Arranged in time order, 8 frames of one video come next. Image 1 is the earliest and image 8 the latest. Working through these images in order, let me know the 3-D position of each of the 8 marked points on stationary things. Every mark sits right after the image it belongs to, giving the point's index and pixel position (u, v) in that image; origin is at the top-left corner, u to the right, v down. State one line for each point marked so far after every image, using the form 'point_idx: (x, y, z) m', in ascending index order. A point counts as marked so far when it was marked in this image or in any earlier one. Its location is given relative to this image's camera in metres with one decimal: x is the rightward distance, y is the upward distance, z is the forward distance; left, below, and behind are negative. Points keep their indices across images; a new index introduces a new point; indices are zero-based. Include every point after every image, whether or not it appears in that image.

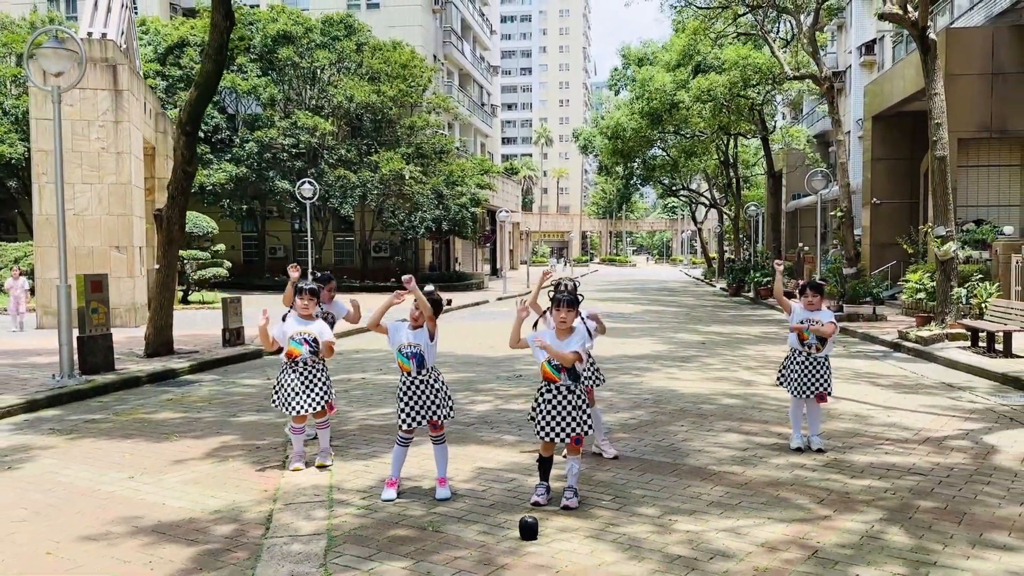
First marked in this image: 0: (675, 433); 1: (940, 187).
0: (+1.3, -1.1, +6.7) m
1: (+7.1, +1.7, +14.1) m
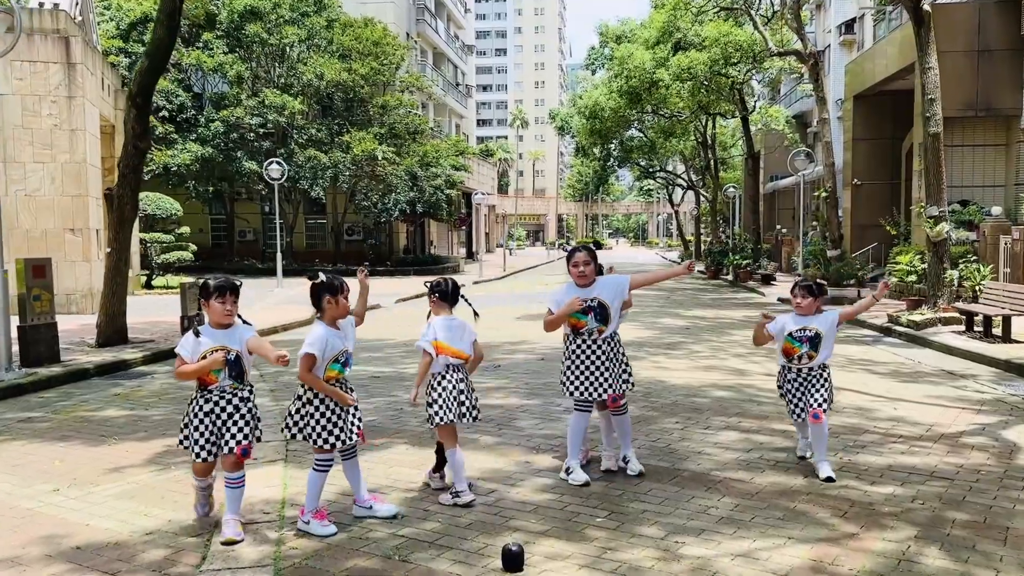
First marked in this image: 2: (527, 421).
0: (+1.1, -1.0, +6.1) m
1: (+6.7, +2.0, +13.6) m
2: (+0.1, -1.0, +6.5) m
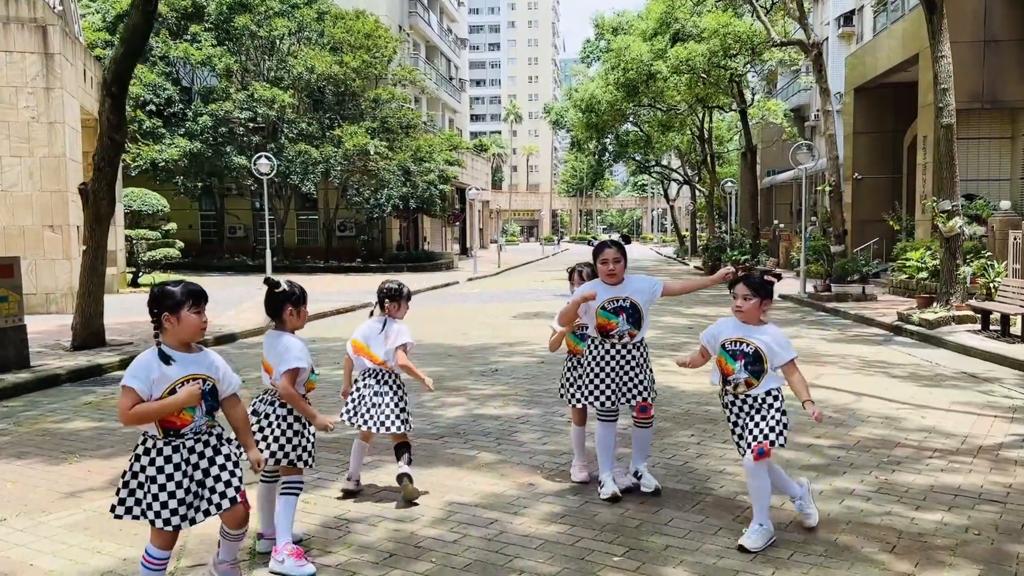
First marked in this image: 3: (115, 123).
0: (+1.1, -1.0, +5.6) m
1: (+6.6, +2.0, +13.1) m
2: (+0.1, -1.0, +6.0) m
3: (-4.8, +2.0, +10.4) m
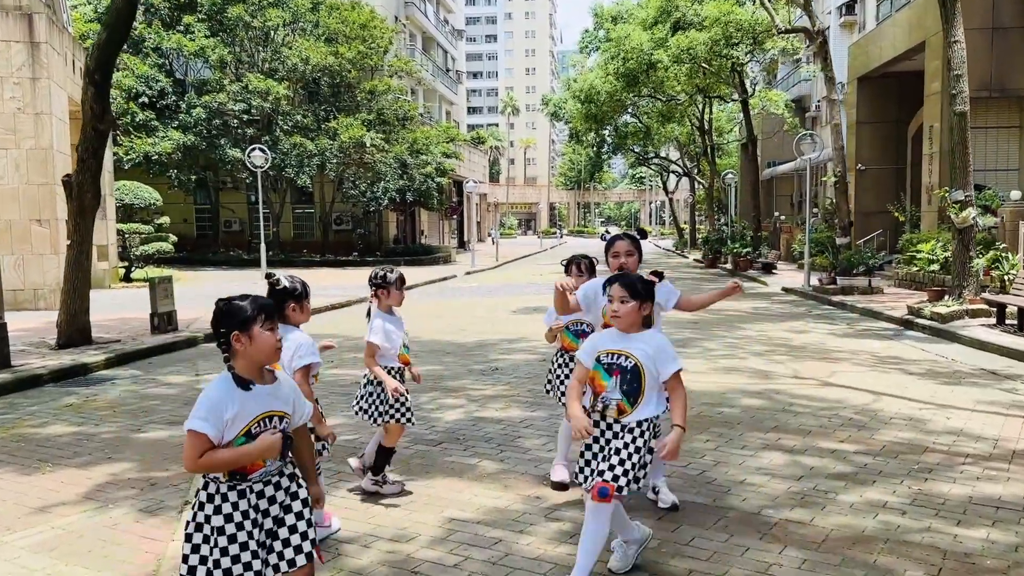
0: (+1.2, -1.0, +5.2) m
1: (+6.6, +2.1, +12.8) m
2: (+0.1, -1.0, +5.6) m
3: (-4.8, +2.0, +10.0) m
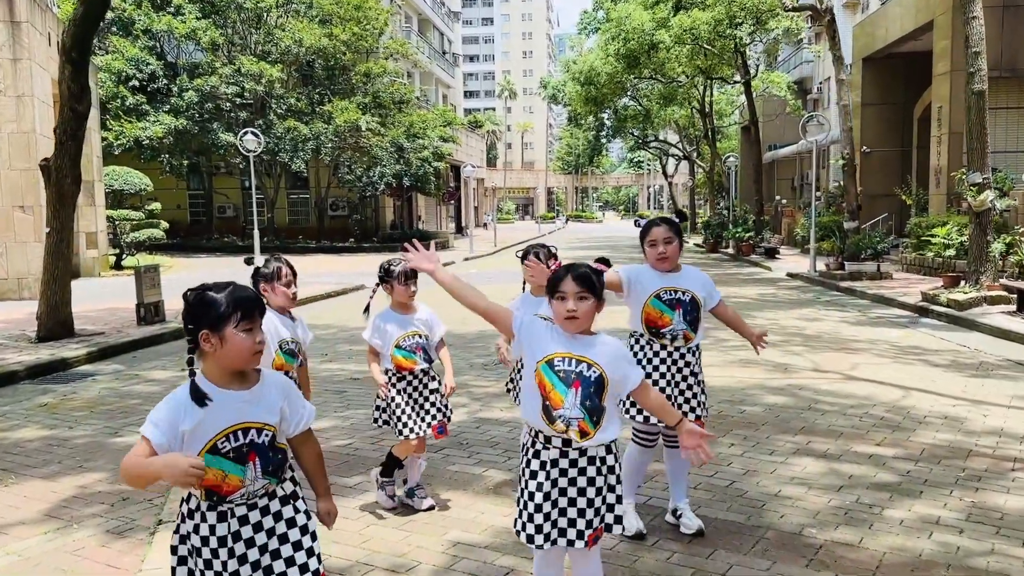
0: (+1.2, -0.9, +4.8) m
1: (+6.6, +2.3, +12.3) m
2: (+0.2, -0.9, +5.2) m
3: (-4.8, +2.2, +9.4) m
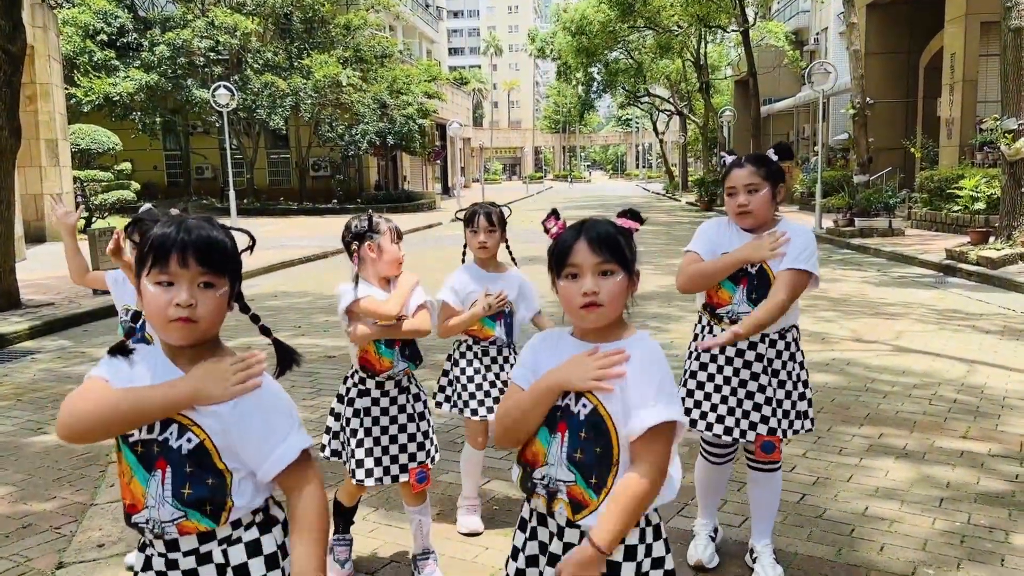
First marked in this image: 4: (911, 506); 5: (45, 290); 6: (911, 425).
0: (+1.2, -0.8, +3.9) m
1: (+6.5, +2.9, +11.2) m
2: (+0.2, -0.8, +4.2) m
3: (-4.8, +2.5, +8.3) m
4: (+1.5, -0.8, +3.3) m
5: (-5.6, 0.0, +10.4) m
6: (+2.0, -0.7, +4.4) m
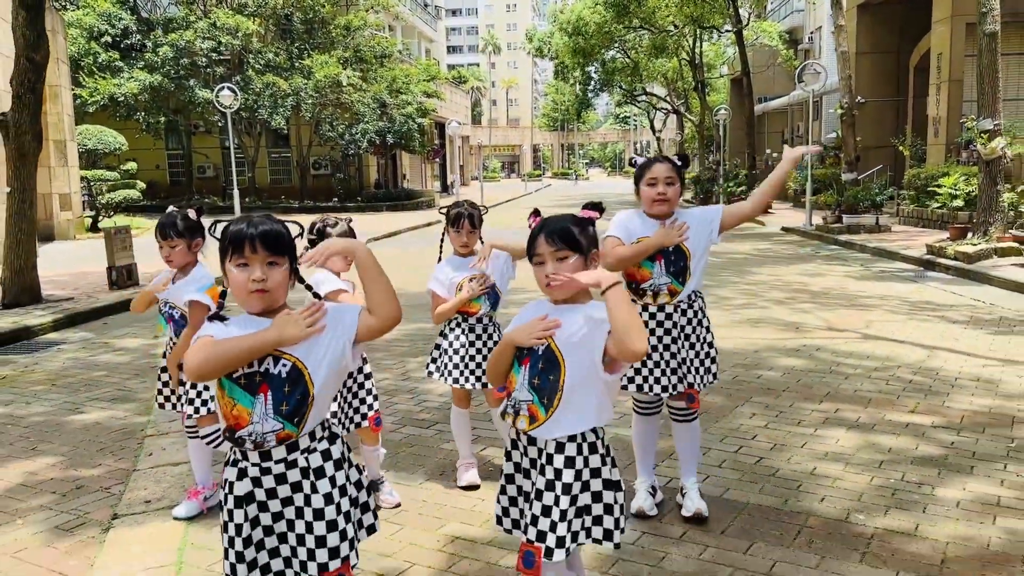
0: (+1.2, -0.7, +4.3) m
1: (+6.5, +3.0, +11.7) m
2: (+0.2, -0.7, +4.7) m
3: (-4.9, +2.5, +8.7) m
4: (+1.5, -0.8, +3.8) m
5: (-5.7, 0.0, +10.9) m
6: (+2.0, -0.6, +4.9) m
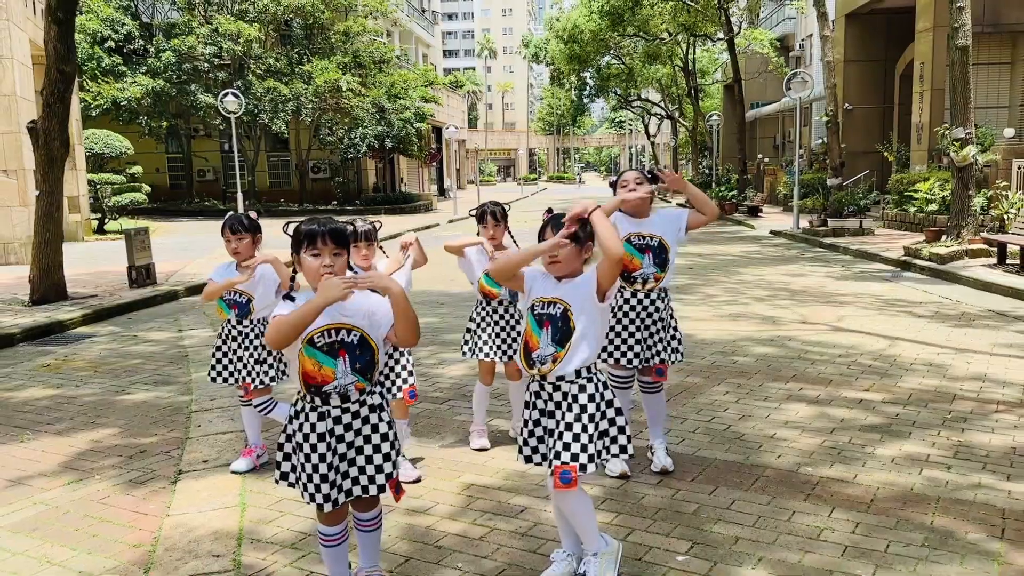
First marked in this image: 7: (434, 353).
0: (+1.2, -0.7, +5.0) m
1: (+6.5, +3.0, +12.4) m
2: (+0.2, -0.7, +5.3) m
3: (-4.9, +2.6, +9.4) m
4: (+1.5, -0.7, +4.5) m
5: (-5.7, 0.0, +11.5) m
6: (+2.0, -0.6, +5.5) m
7: (-0.6, -0.5, +6.7) m
